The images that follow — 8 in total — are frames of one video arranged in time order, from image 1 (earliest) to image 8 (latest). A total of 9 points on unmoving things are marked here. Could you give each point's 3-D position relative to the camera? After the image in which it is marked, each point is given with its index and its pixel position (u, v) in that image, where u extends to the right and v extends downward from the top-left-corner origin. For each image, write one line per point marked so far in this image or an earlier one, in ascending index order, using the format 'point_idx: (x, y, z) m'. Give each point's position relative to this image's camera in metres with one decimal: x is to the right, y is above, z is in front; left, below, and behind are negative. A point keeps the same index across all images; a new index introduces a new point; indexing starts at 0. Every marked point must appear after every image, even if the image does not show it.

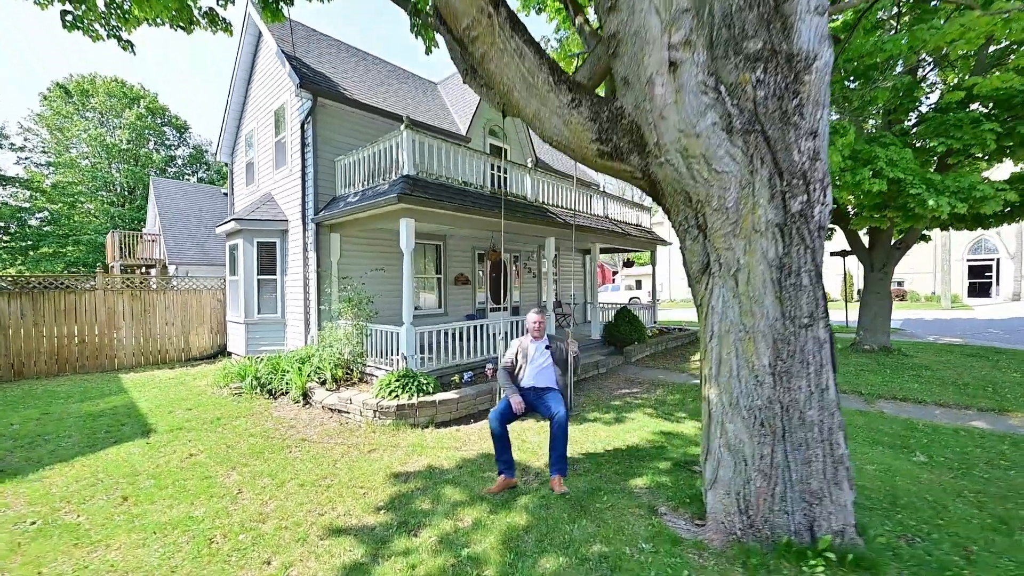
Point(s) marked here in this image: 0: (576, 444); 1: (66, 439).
0: (+0.7, -1.8, +4.7) m
1: (-5.5, -1.9, +5.0) m
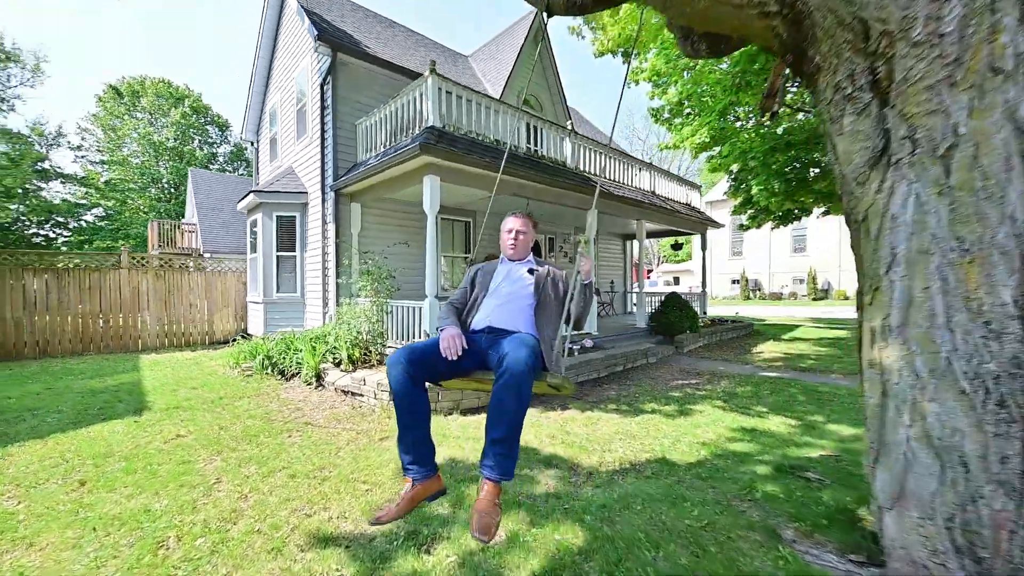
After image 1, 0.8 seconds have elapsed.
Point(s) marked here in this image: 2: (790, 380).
0: (+1.1, -1.4, +3.7) m
1: (-5.0, -1.4, +4.5) m
2: (+4.0, -1.3, +5.9) m
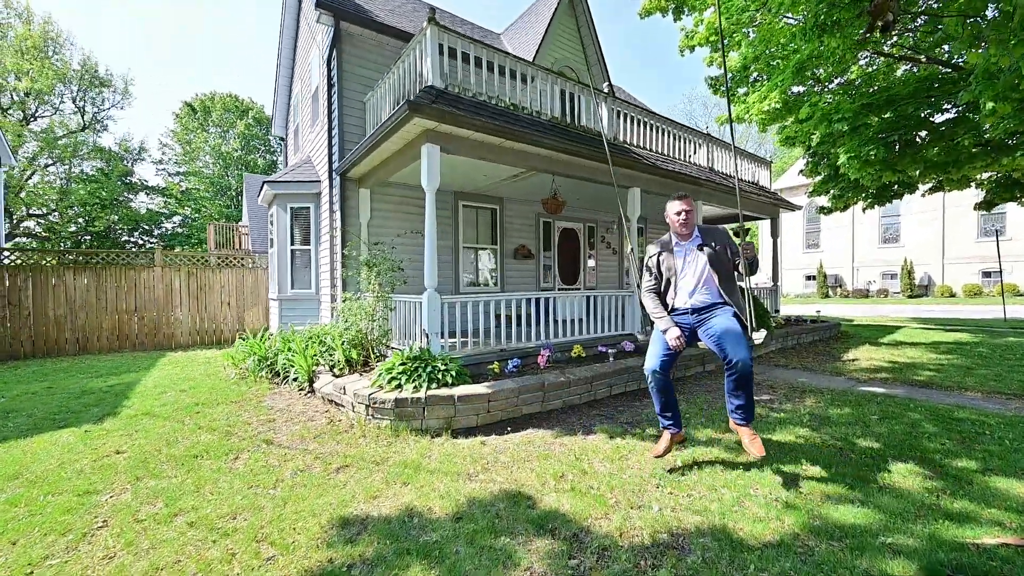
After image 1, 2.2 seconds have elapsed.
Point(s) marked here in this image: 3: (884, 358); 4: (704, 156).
0: (+1.1, -1.3, +2.6) m
1: (-4.9, -1.3, +4.1) m
2: (+4.2, -1.2, +4.4) m
3: (+6.1, -1.1, +6.7) m
4: (+4.1, +2.8, +8.7) m
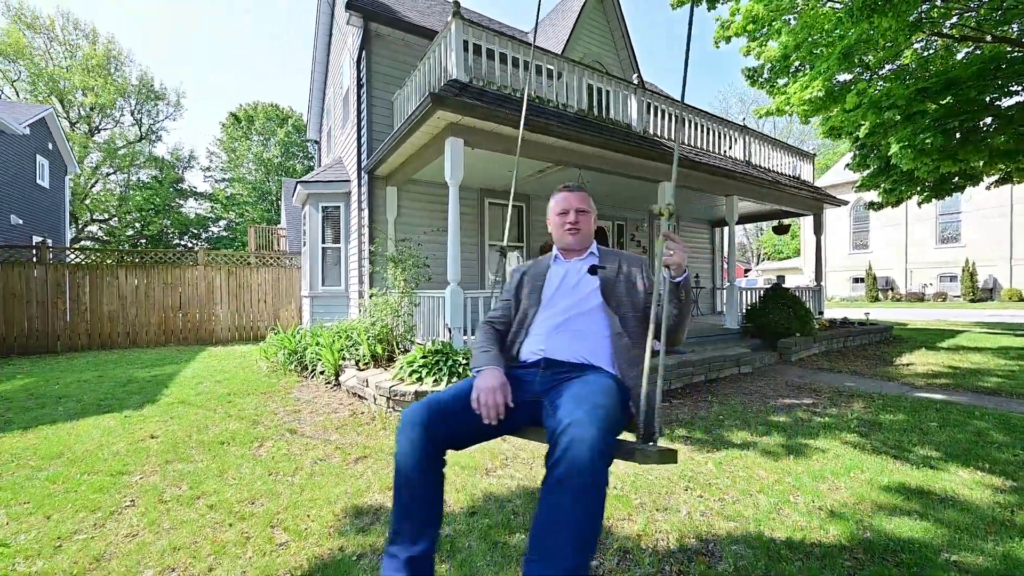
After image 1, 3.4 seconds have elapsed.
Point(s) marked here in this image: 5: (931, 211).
0: (+1.2, -1.2, +2.4) m
1: (-4.7, -1.2, +4.4) m
2: (+4.4, -1.2, +4.0) m
3: (+6.4, -1.1, +6.1) m
4: (+4.6, +2.8, +8.3) m
5: (+19.9, +3.6, +19.4) m
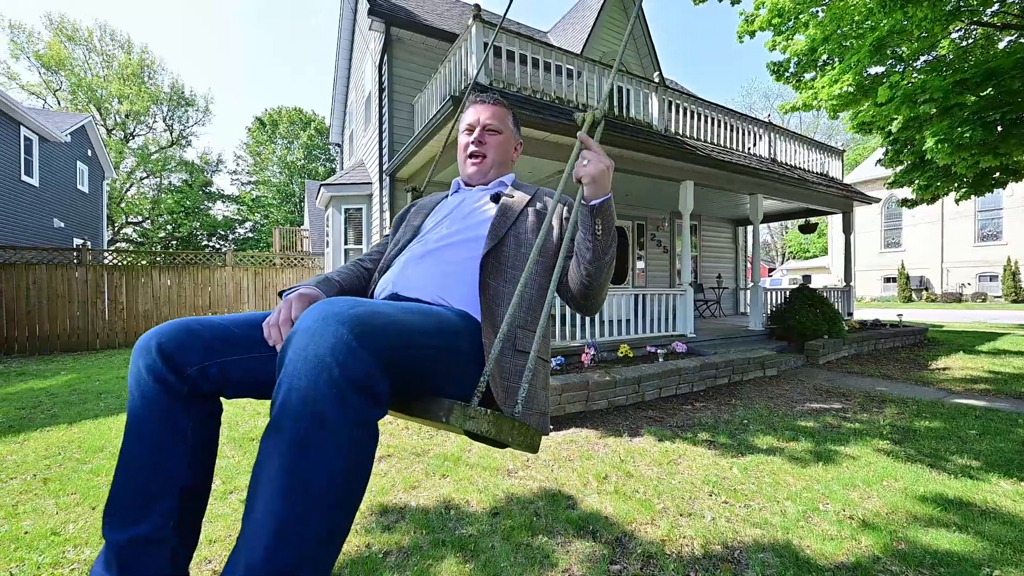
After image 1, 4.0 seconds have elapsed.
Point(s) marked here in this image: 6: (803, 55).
0: (+1.3, -1.2, +2.4) m
1: (-4.5, -1.3, +4.6) m
2: (+4.6, -1.2, +3.8) m
3: (+6.7, -1.1, +5.9) m
4: (+5.0, +2.8, +8.1) m
5: (+20.8, +3.6, +18.5) m
6: (+5.2, +4.2, +7.3) m
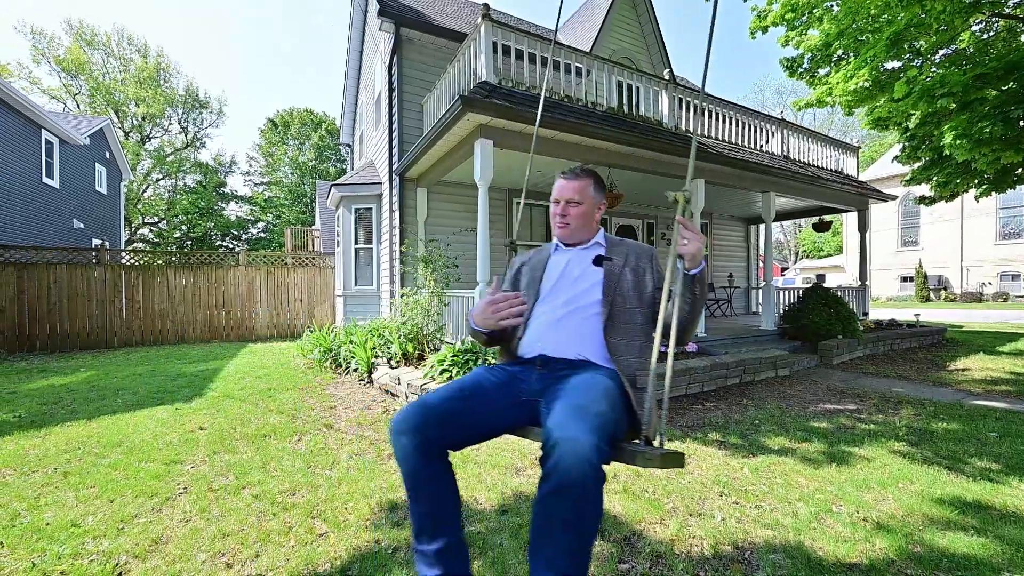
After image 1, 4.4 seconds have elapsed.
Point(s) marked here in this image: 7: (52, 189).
0: (+1.3, -1.2, +2.3) m
1: (-4.4, -1.2, +4.7) m
2: (+4.7, -1.2, +3.7) m
3: (+6.8, -1.1, +5.7) m
4: (+5.2, +2.8, +8.0) m
5: (+21.2, +3.6, +18.1) m
6: (+5.3, +4.2, +7.2) m
7: (-13.2, +2.8, +11.8) m
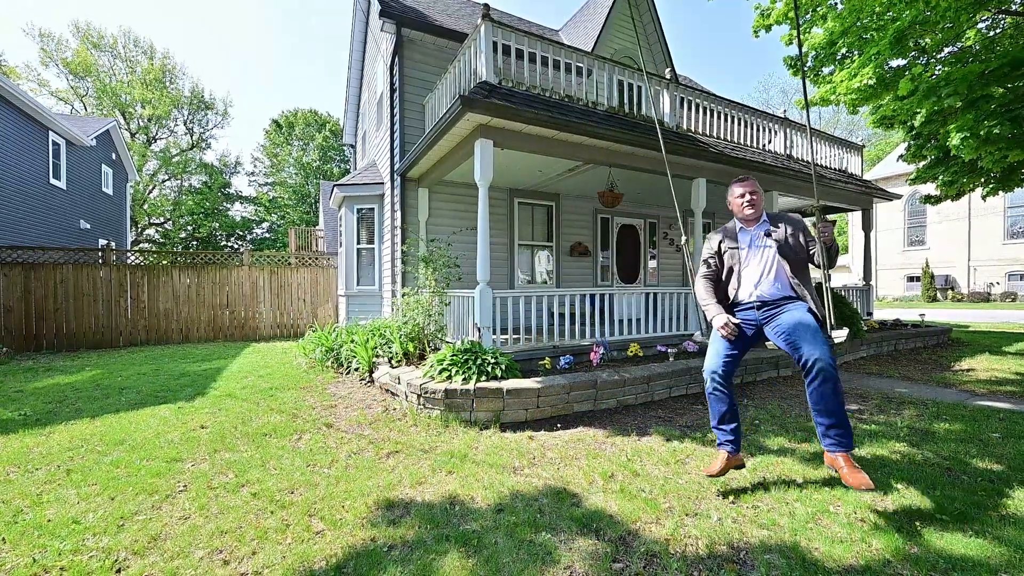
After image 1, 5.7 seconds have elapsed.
0: (+1.3, -1.2, +2.3) m
1: (-4.4, -1.2, +4.7) m
2: (+4.7, -1.2, +3.6) m
3: (+6.9, -1.1, +5.7) m
4: (+5.2, +2.8, +7.9) m
5: (+21.3, +3.7, +17.9) m
6: (+5.4, +4.2, +7.1) m
7: (-13.2, +2.8, +11.9) m
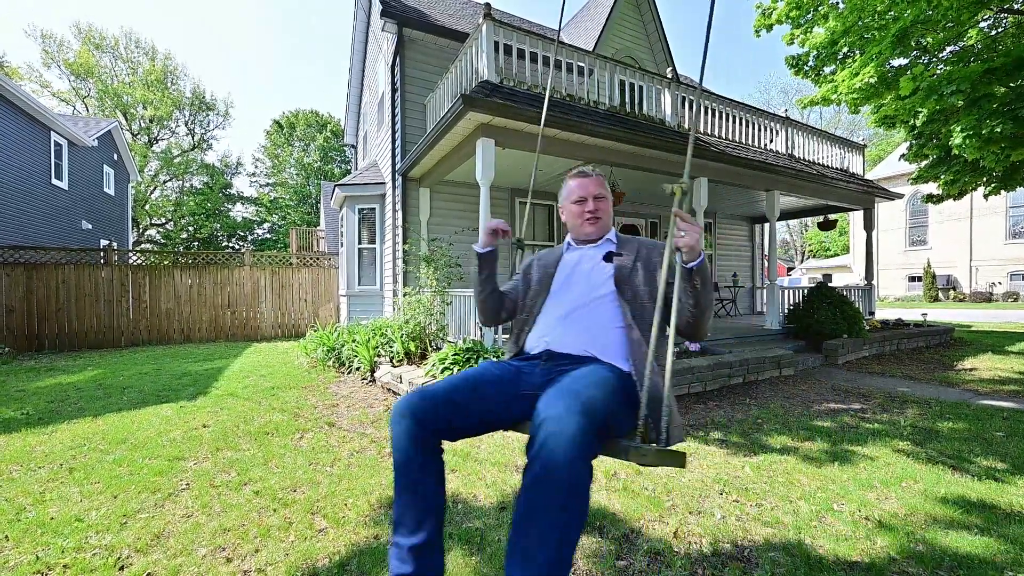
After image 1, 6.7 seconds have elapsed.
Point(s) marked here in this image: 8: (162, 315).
0: (+1.3, -1.2, +2.3) m
1: (-4.4, -1.2, +4.7) m
2: (+4.7, -1.1, +3.6) m
3: (+6.9, -1.1, +5.6) m
4: (+5.2, +2.8, +7.9) m
5: (+21.3, +3.7, +17.8) m
6: (+5.4, +4.2, +7.1) m
7: (-13.1, +2.8, +11.9) m
8: (-7.8, -0.6, +9.1) m
